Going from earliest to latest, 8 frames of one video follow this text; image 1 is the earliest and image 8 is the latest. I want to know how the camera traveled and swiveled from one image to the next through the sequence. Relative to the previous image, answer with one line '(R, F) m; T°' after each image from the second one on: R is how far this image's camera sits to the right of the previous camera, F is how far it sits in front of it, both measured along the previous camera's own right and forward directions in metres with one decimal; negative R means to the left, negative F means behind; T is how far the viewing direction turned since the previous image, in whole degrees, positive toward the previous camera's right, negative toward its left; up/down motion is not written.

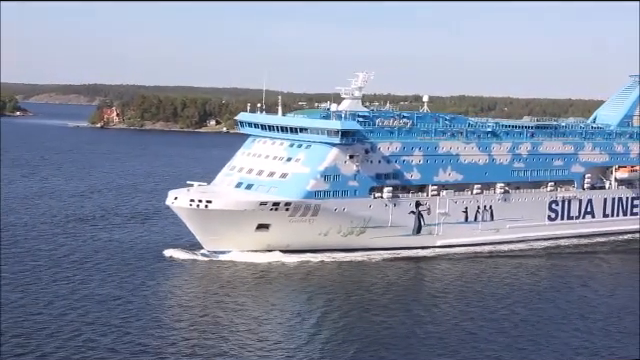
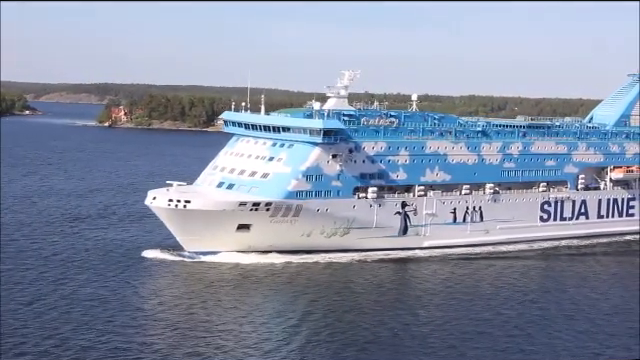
(+0.8, +0.4) m; 0°
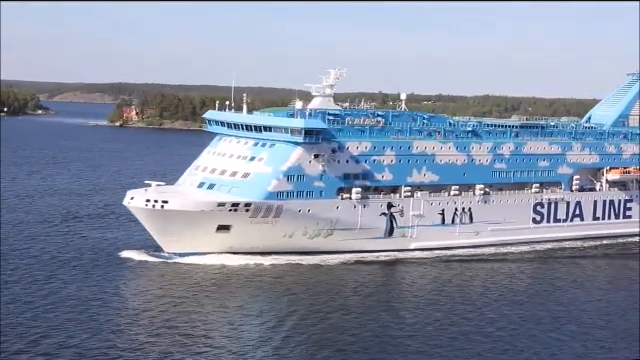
(+0.9, +0.4) m; -1°
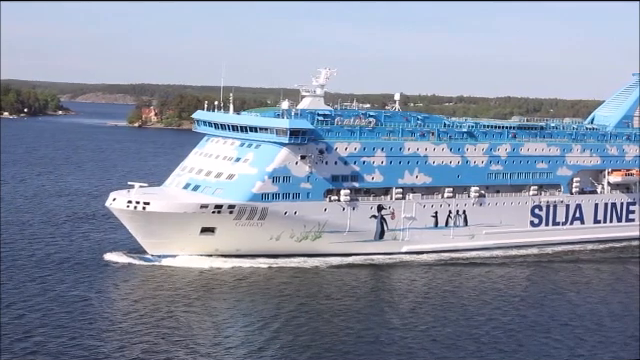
(+0.9, +0.5) m; -1°
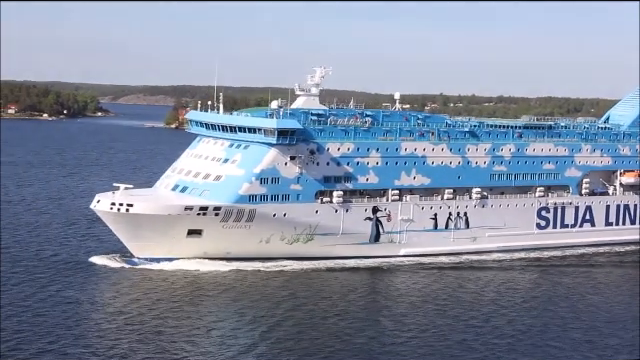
(+1.2, +0.6) m; -2°
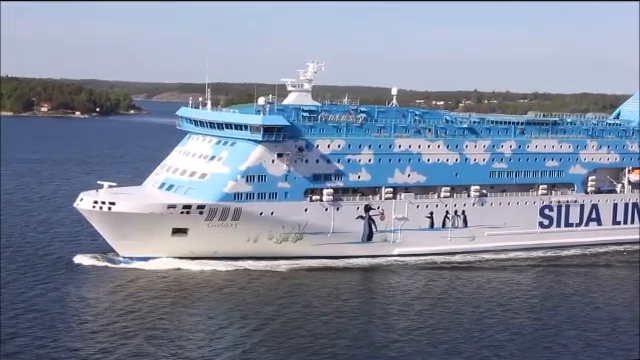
(+1.0, +0.6) m; -2°
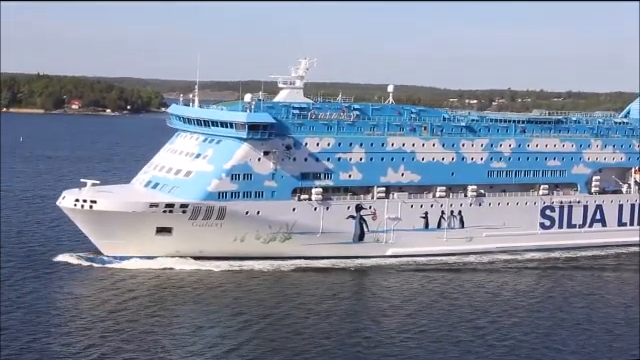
(+1.0, +0.5) m; -2°
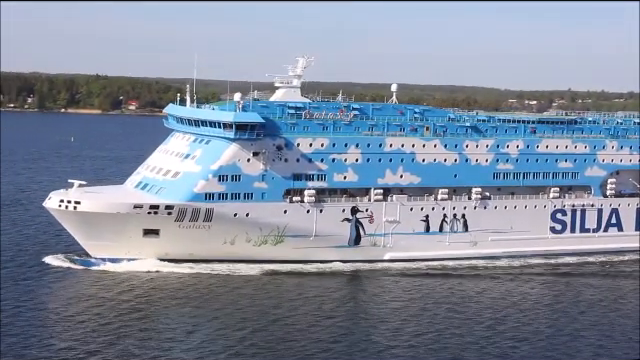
(+1.3, +0.7) m; -3°
